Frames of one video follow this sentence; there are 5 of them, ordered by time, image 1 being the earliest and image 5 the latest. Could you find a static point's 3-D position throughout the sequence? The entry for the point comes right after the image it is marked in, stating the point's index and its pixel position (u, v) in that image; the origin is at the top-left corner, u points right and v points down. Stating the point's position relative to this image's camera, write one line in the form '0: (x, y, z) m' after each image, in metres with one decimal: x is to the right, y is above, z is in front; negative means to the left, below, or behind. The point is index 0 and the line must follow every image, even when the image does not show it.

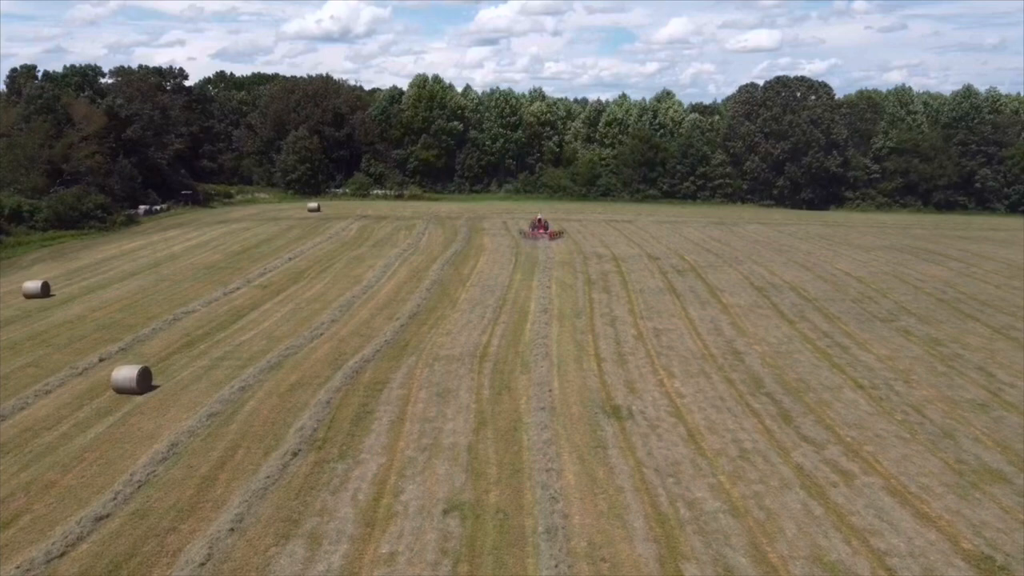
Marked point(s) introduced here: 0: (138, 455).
0: (-5.4, -2.4, +16.9) m
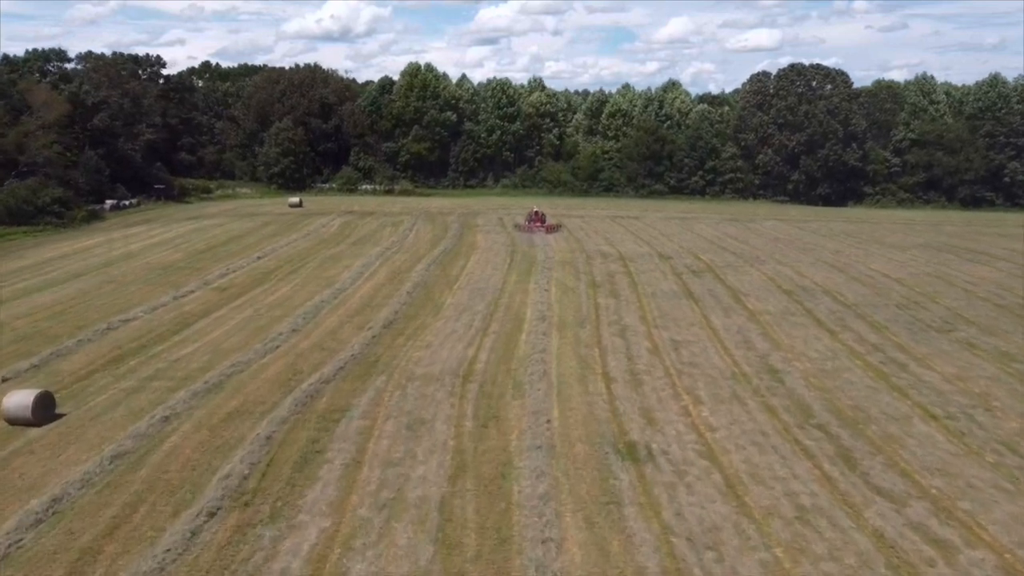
0: (-5.5, -2.5, +12.9) m
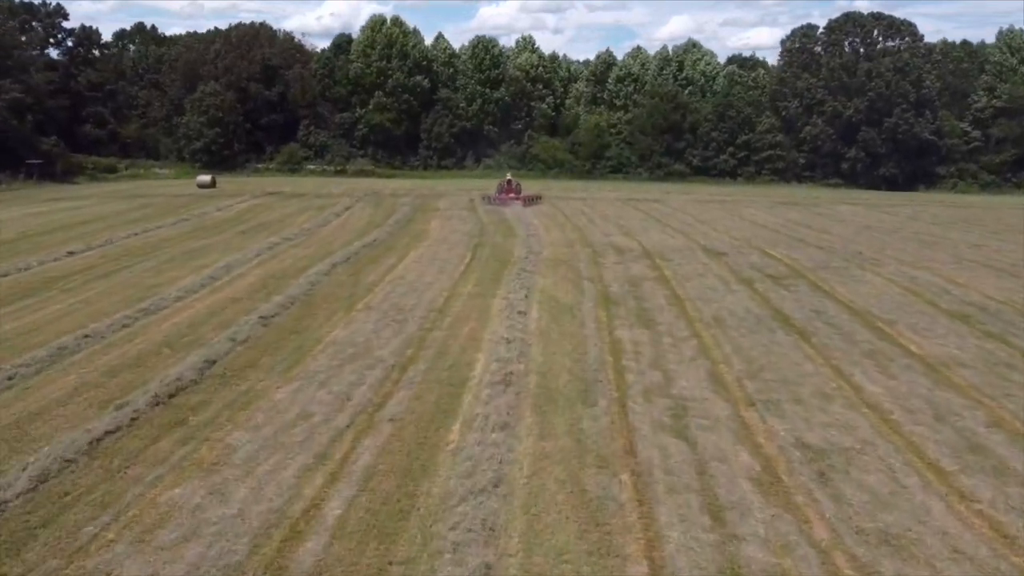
0: (-6.2, -2.8, +0.1) m
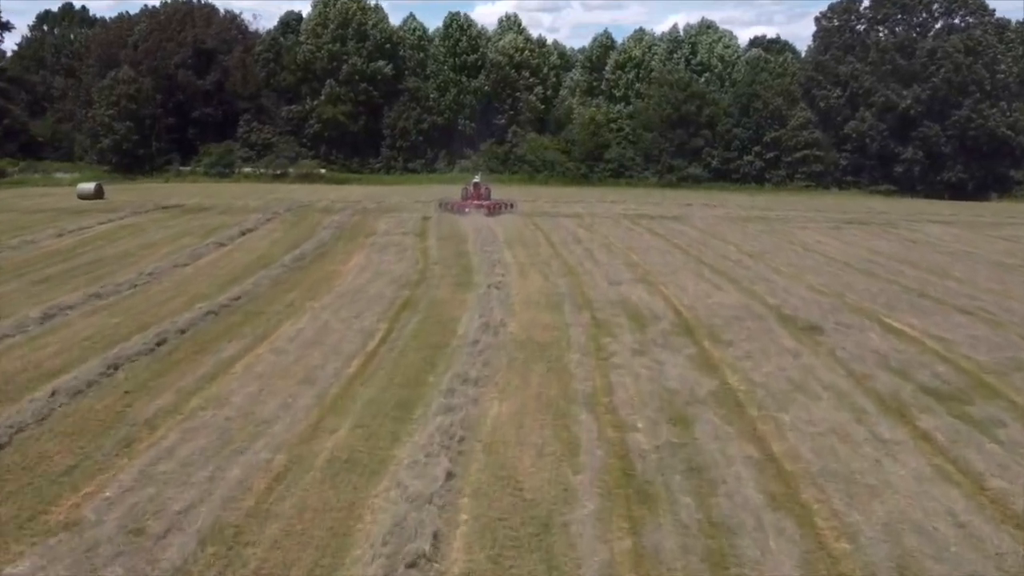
0: (-6.8, -3.9, -9.2) m
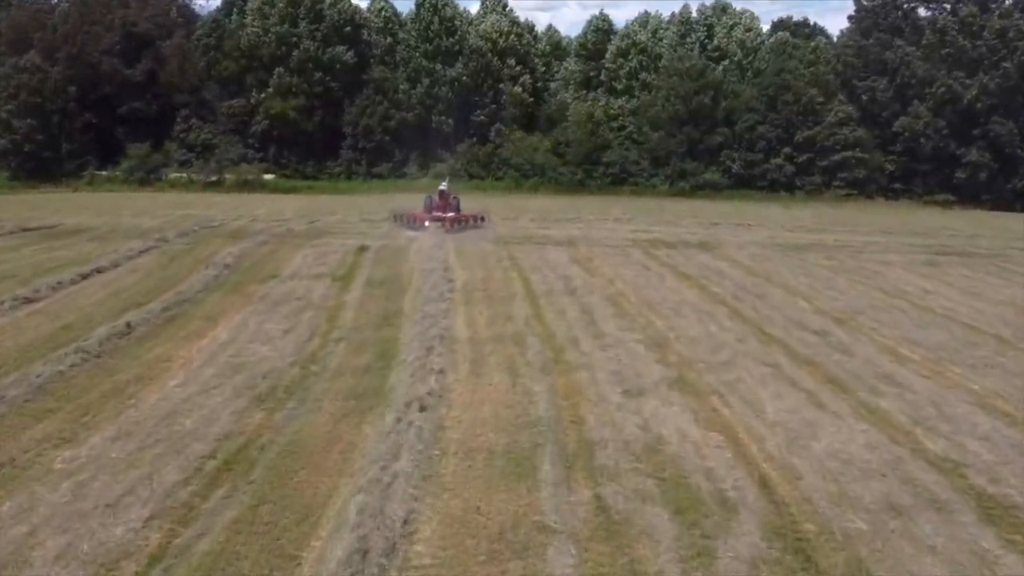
0: (-7.1, -4.8, -16.2) m
